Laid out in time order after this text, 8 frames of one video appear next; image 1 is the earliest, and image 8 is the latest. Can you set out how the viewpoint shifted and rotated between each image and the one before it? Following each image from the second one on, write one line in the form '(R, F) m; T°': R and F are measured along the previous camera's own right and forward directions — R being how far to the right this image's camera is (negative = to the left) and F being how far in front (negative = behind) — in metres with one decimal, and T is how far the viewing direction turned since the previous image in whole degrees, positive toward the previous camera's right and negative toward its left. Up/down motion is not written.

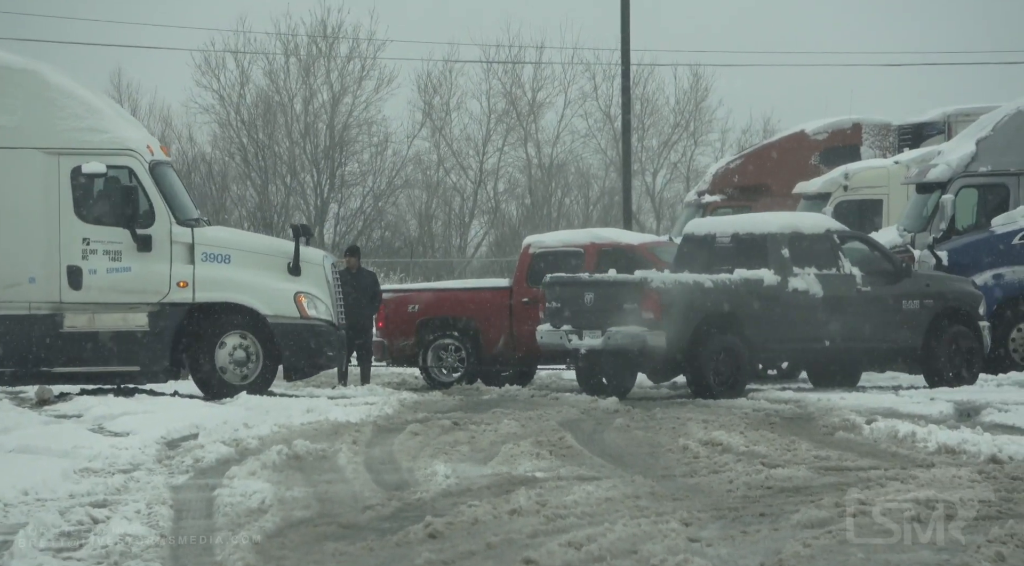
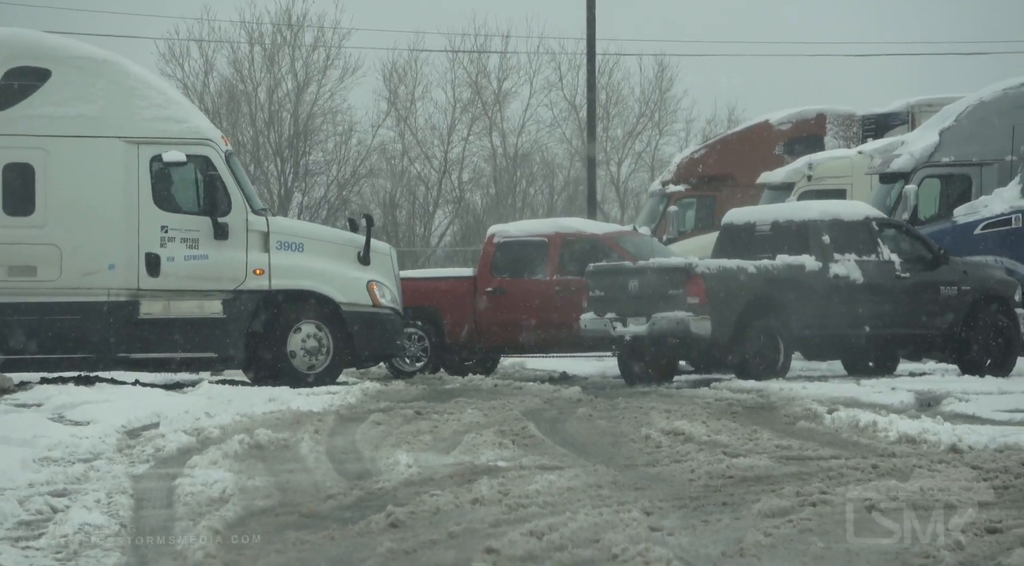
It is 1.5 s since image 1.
(+0.4, 0.0) m; -1°
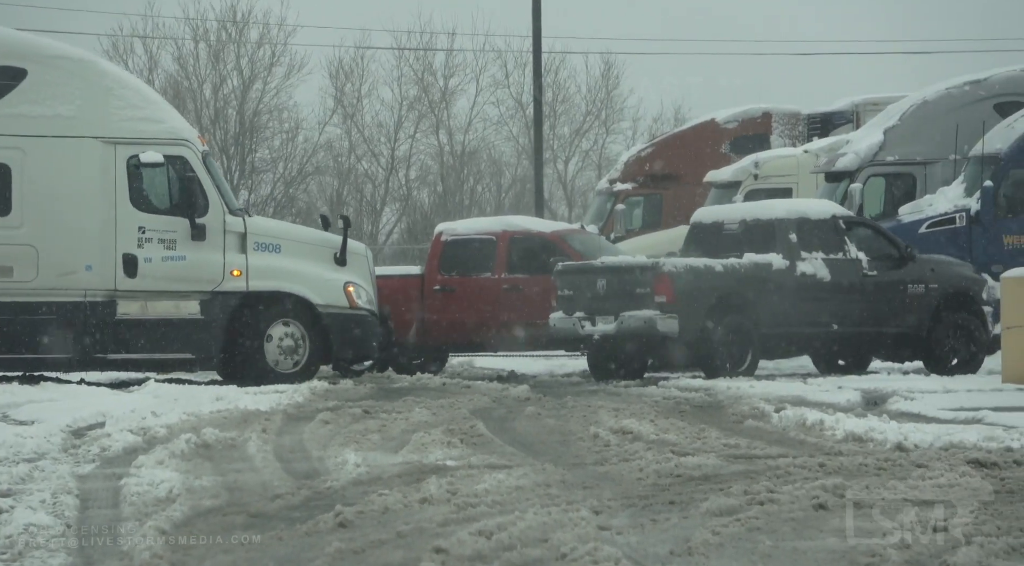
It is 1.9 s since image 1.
(+0.2, 0.0) m; +1°
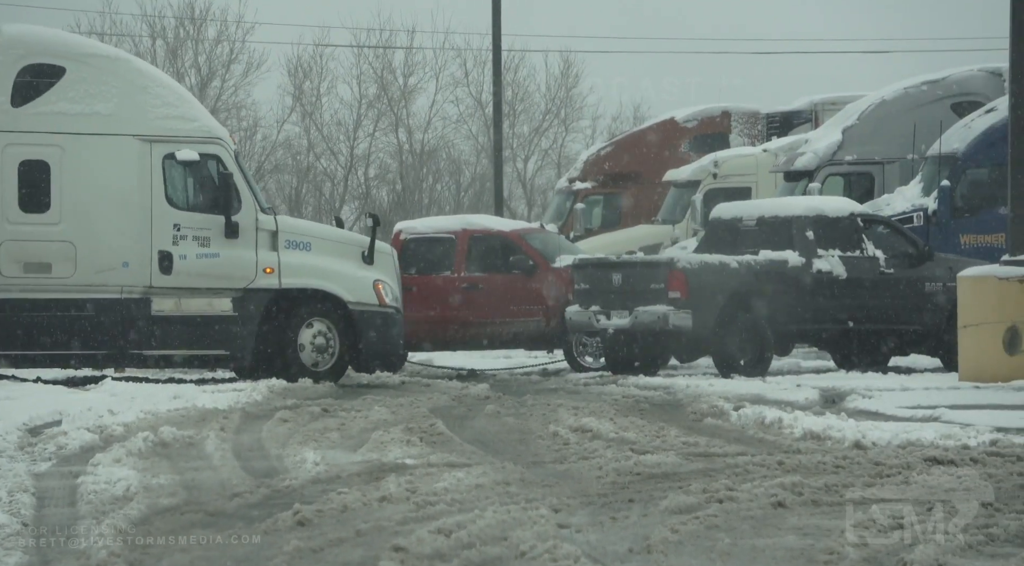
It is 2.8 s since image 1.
(+0.1, 0.0) m; +1°
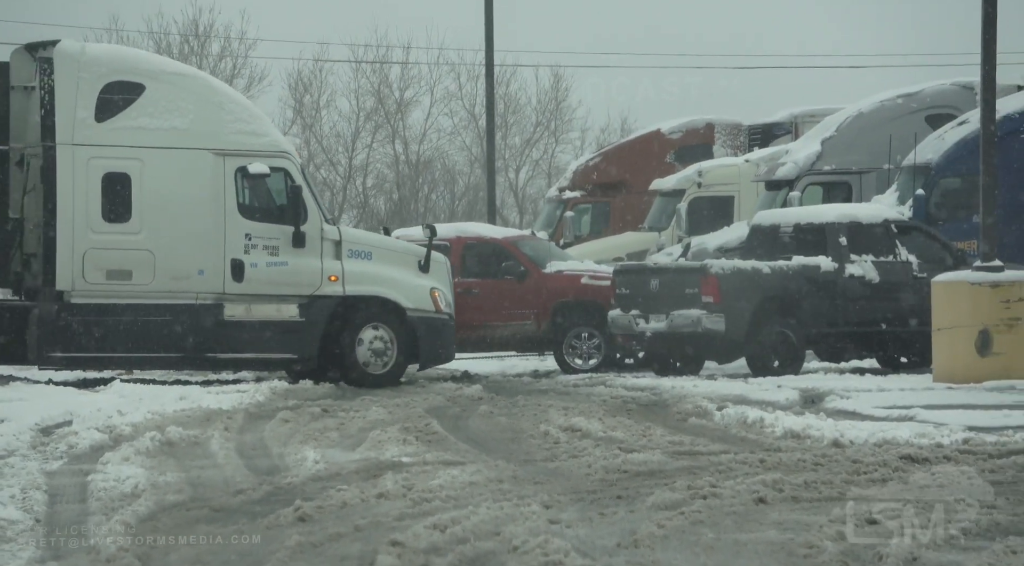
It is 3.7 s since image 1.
(0.0, -0.3) m; 0°
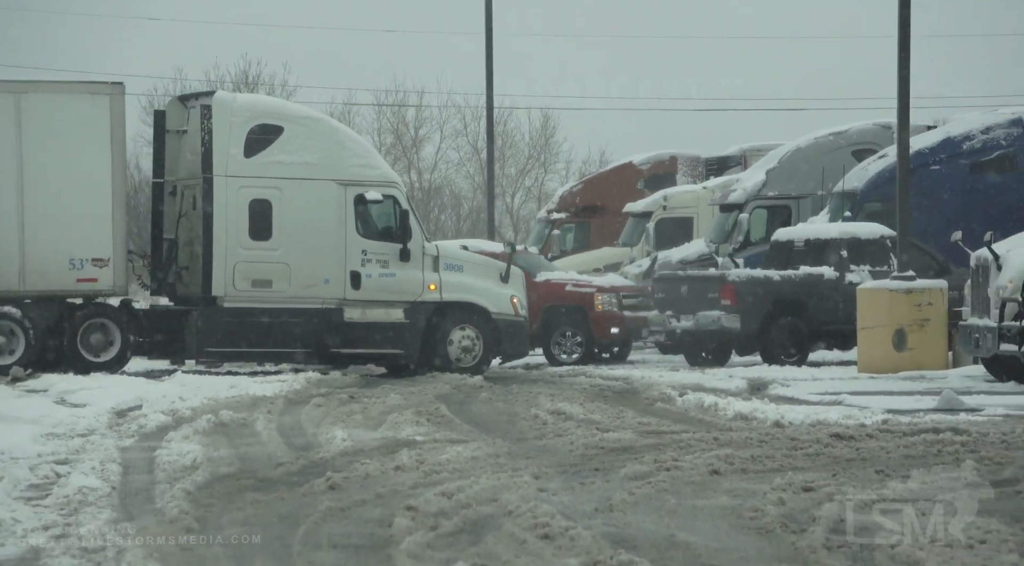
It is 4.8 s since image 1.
(+0.1, -1.6) m; 0°
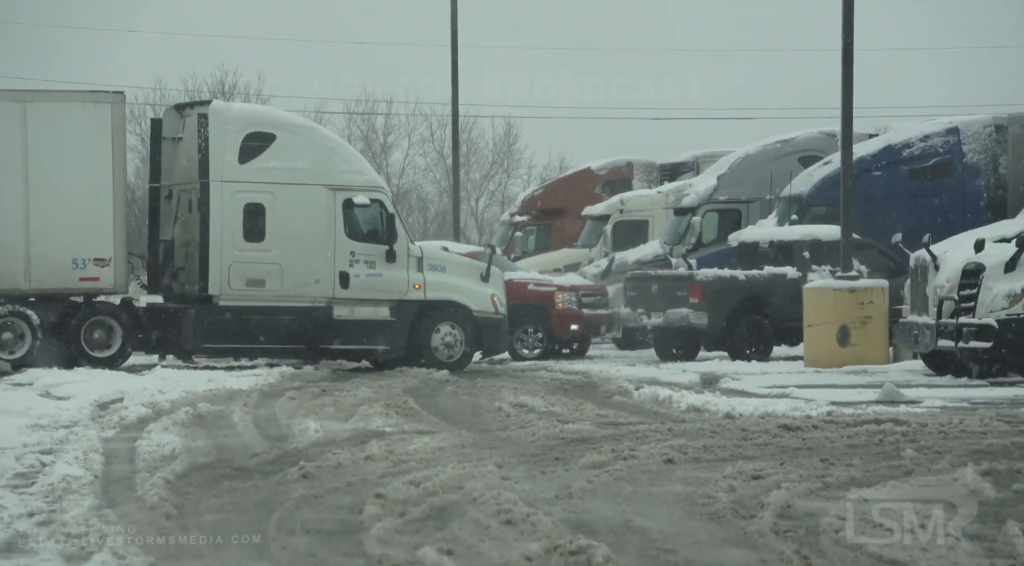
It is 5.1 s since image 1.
(+0.1, -0.5) m; +1°
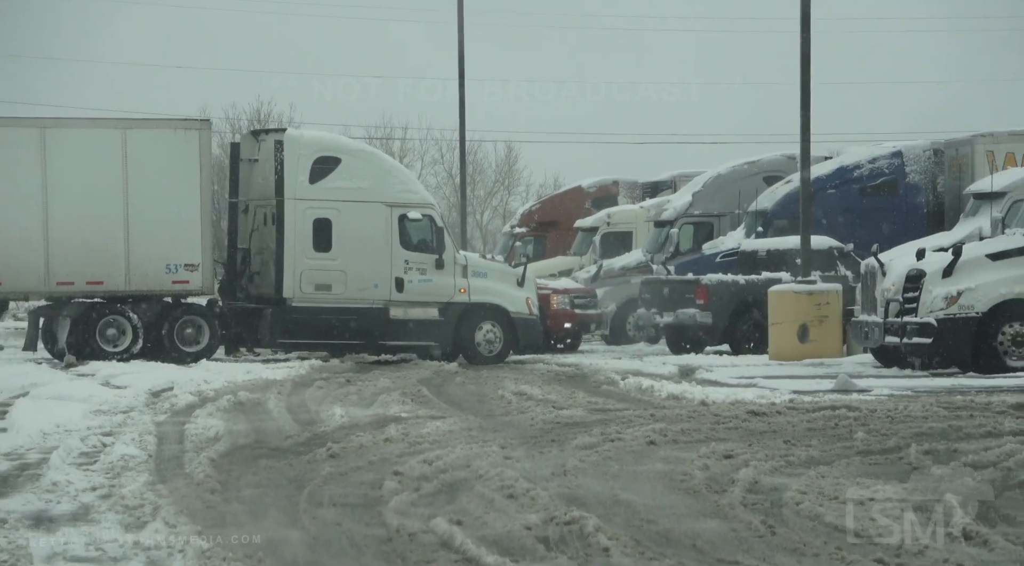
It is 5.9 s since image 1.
(0.0, -1.4) m; 0°
